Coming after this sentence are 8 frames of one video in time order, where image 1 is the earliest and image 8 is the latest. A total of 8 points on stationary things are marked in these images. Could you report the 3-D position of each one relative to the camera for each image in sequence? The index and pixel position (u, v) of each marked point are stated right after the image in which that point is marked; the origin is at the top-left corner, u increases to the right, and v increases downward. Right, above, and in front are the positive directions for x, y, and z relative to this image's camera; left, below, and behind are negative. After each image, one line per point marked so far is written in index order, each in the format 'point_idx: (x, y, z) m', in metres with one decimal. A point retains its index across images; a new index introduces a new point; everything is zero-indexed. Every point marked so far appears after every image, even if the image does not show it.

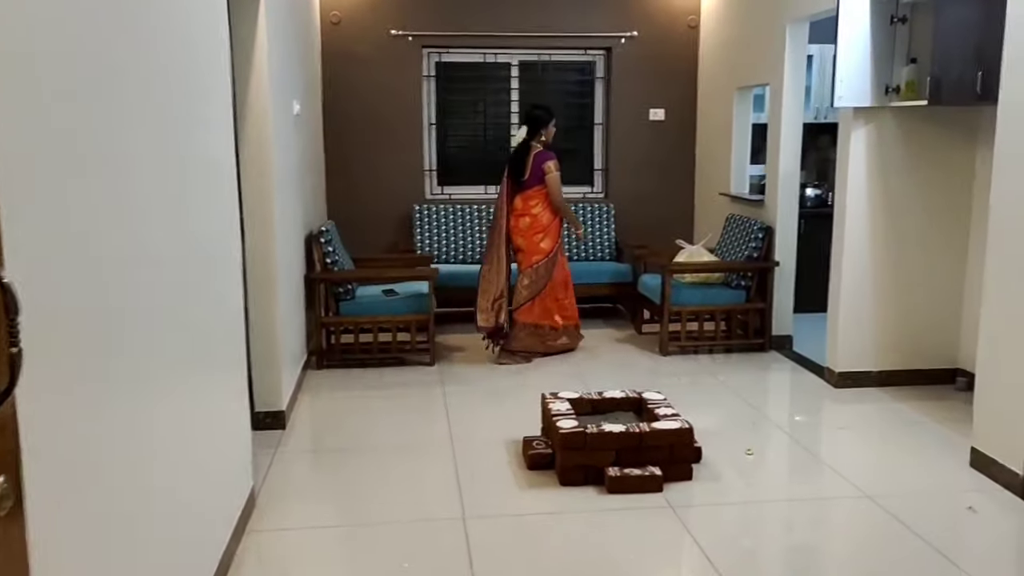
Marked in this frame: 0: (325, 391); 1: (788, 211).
0: (-1.0, -0.6, +4.6) m
1: (+1.7, +0.5, +5.1) m
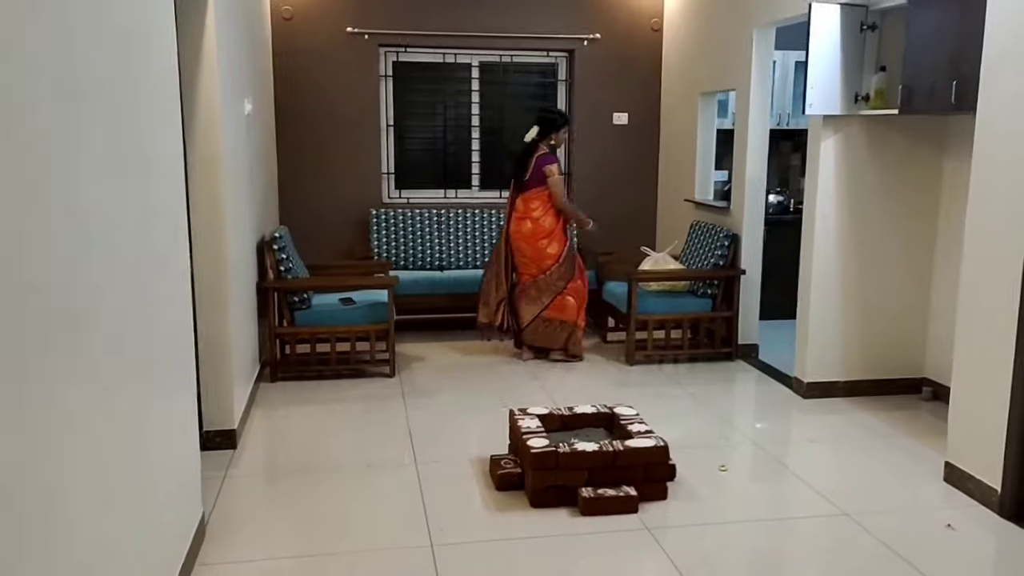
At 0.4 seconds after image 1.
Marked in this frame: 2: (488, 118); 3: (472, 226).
0: (-1.2, -0.6, +4.4) m
1: (+1.5, +0.4, +5.1) m
2: (-0.2, +1.3, +6.4) m
3: (-0.3, +0.5, +6.1) m
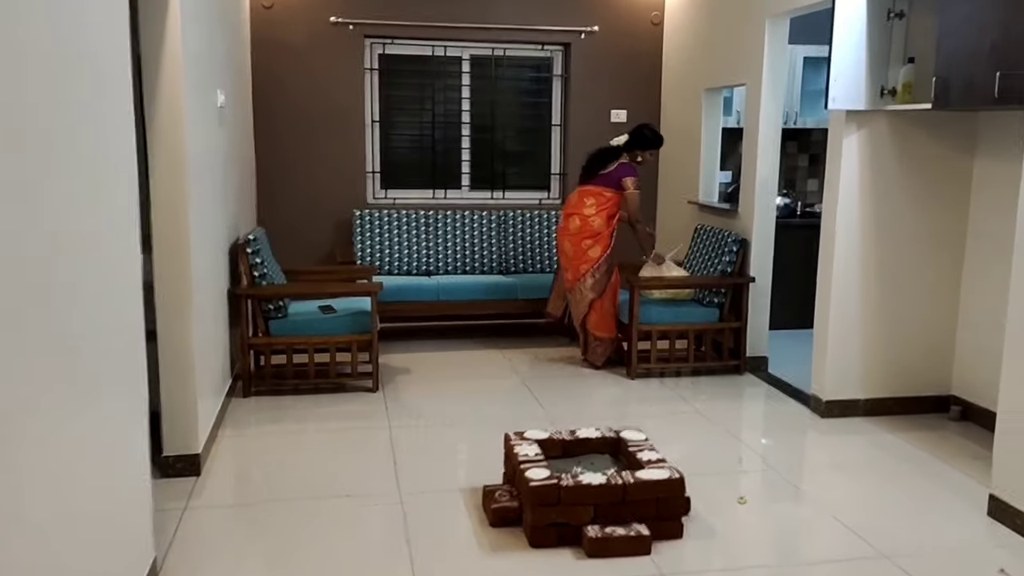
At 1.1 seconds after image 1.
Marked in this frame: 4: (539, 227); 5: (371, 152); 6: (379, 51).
0: (-1.3, -0.7, +4.0) m
1: (+1.4, +0.4, +4.7) m
2: (-0.2, +1.3, +6.0) m
3: (-0.4, +0.4, +5.8) m
4: (+0.2, +0.4, +5.9) m
5: (-1.0, +1.0, +6.0) m
6: (-0.9, +1.7, +5.9) m
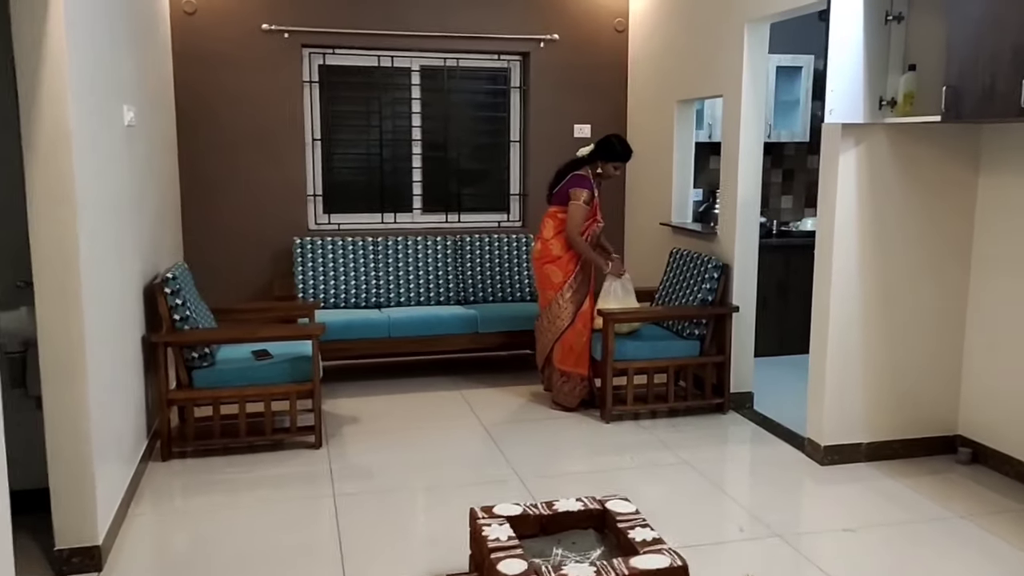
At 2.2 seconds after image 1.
0: (-1.4, -0.9, +3.4) m
1: (+1.2, +0.2, +4.3) m
2: (-0.5, +1.1, +5.5) m
3: (-0.6, +0.2, +5.3) m
4: (-0.1, +0.2, +5.4) m
5: (-1.3, +0.7, +5.4) m
6: (-1.2, +1.5, +5.3) m
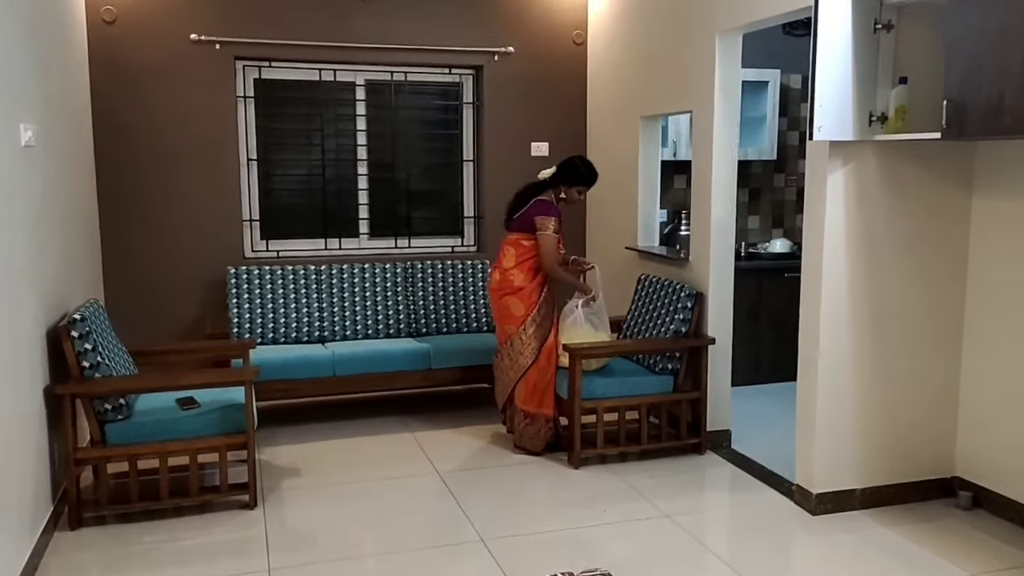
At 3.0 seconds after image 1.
0: (-1.6, -1.0, +3.0) m
1: (+1.0, +0.1, +4.0) m
2: (-0.8, +0.9, +5.1) m
3: (-0.9, 0.0, +4.8) m
4: (-0.4, 0.0, +5.0) m
5: (-1.6, +0.5, +5.0) m
6: (-1.5, +1.3, +4.9) m
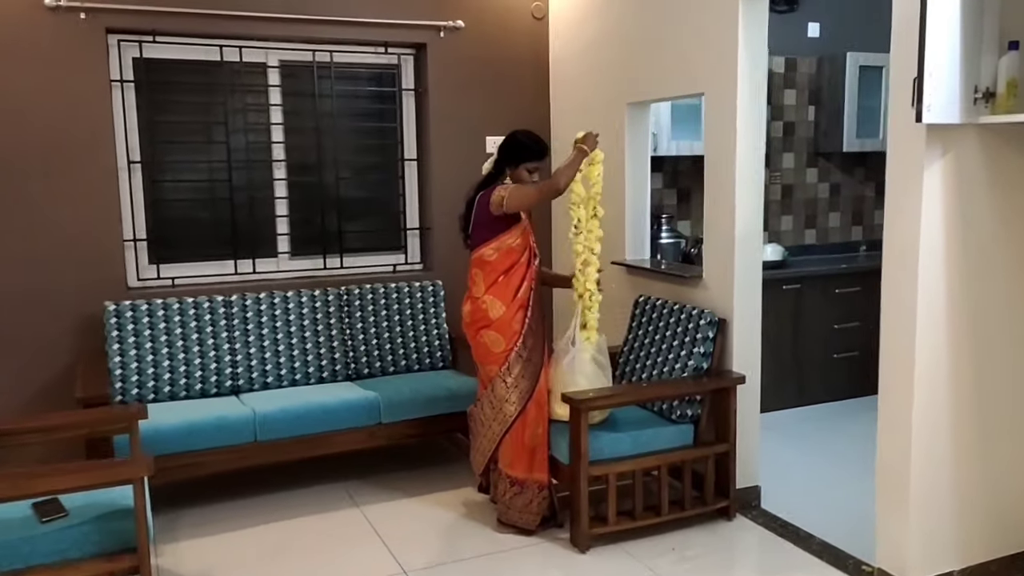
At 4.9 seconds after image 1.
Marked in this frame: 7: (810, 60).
0: (-1.5, -1.2, +1.9) m
1: (+0.9, 0.0, +3.2) m
2: (-1.1, +0.7, +4.1) m
3: (-1.1, -0.1, +3.8) m
4: (-0.6, -0.1, +4.1) m
5: (-1.8, +0.4, +3.9) m
6: (-1.7, +1.1, +3.8) m
7: (+1.8, +1.4, +5.0) m
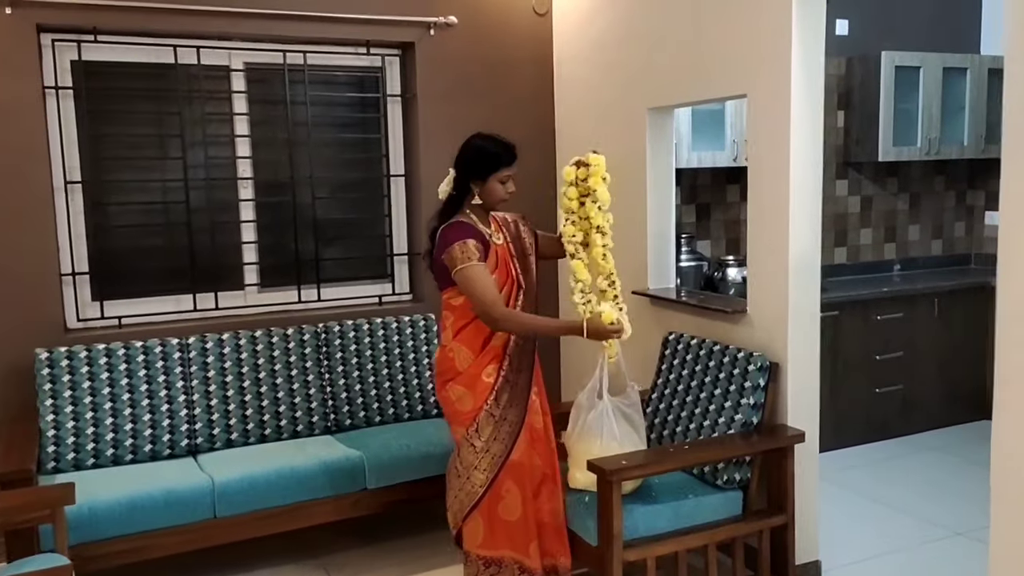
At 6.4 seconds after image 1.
0: (-1.4, -1.3, +1.3) m
1: (+1.0, -0.1, +2.7) m
2: (-1.1, +0.5, +3.6) m
3: (-1.0, -0.3, +3.3) m
4: (-0.5, -0.2, +3.5) m
5: (-1.8, +0.2, +3.3) m
6: (-1.7, +0.9, +3.3) m
7: (+1.8, +1.2, +4.5) m
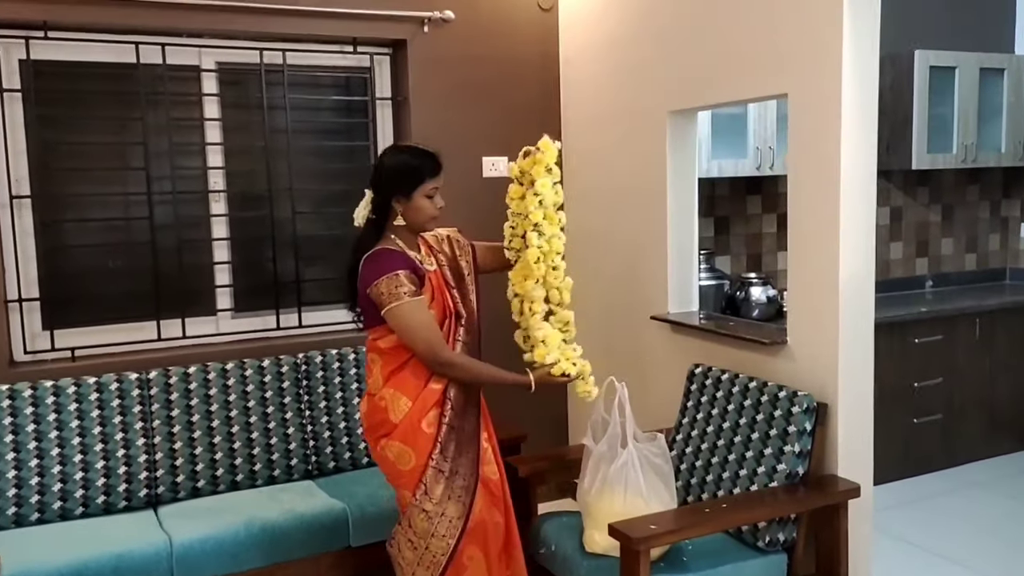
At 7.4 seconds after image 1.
0: (-1.4, -1.4, +0.9) m
1: (+1.0, -0.2, +2.3) m
2: (-1.1, +0.4, +3.2) m
3: (-1.0, -0.4, +2.9) m
4: (-0.5, -0.3, +3.1) m
5: (-1.8, +0.1, +2.9) m
6: (-1.7, +0.8, +2.9) m
7: (+1.8, +1.1, +4.1) m
